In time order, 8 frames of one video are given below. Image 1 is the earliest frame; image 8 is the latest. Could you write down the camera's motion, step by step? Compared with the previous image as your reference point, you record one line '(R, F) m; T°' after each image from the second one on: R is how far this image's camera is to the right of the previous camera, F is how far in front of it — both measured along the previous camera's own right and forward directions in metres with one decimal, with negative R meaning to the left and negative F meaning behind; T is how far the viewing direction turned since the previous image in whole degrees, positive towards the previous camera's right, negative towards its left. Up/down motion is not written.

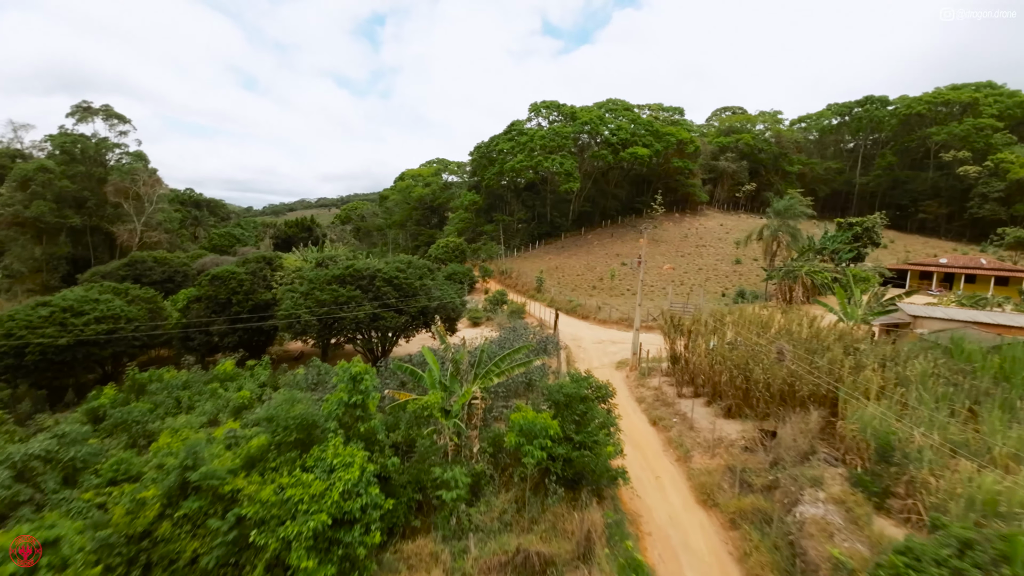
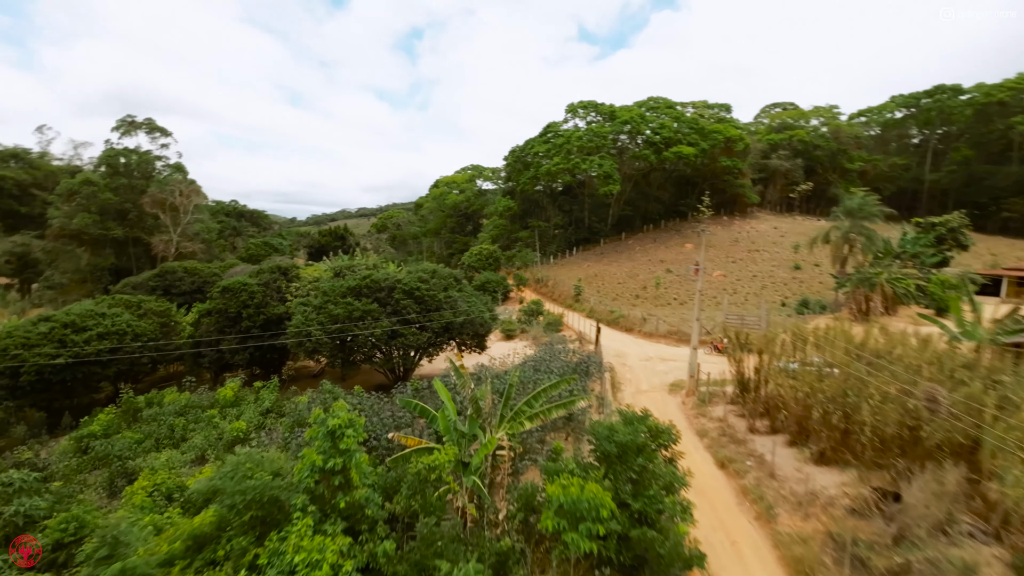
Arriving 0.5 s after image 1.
(0.0, +1.7) m; -4°
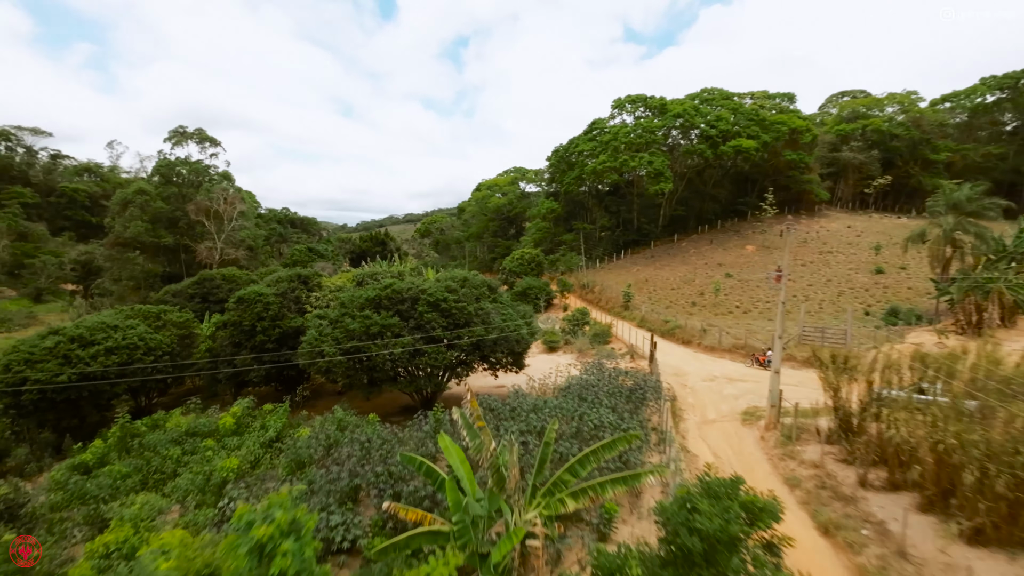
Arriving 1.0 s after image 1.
(+0.1, +1.7) m; -5°
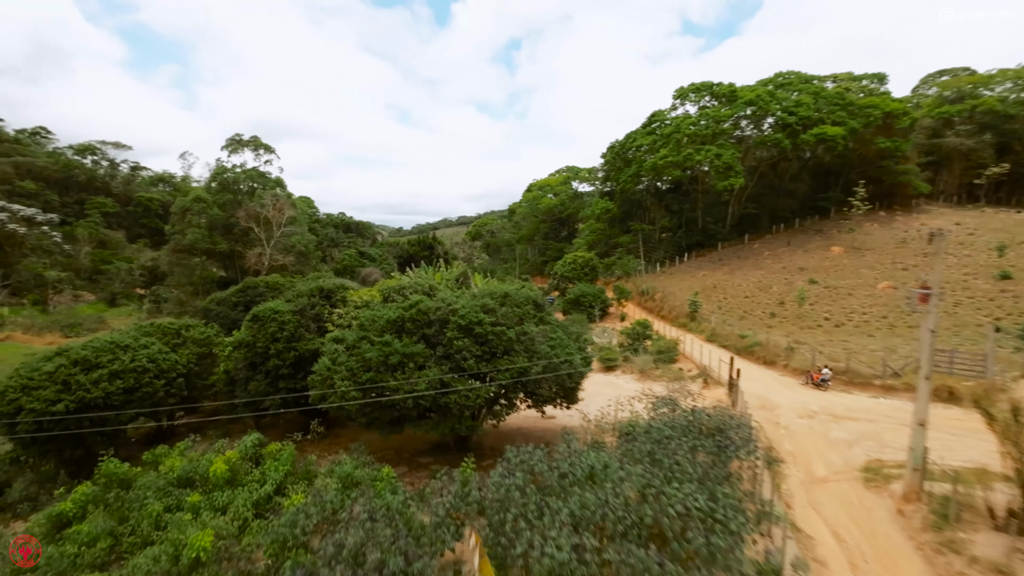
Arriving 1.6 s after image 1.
(0.0, +2.0) m; -6°
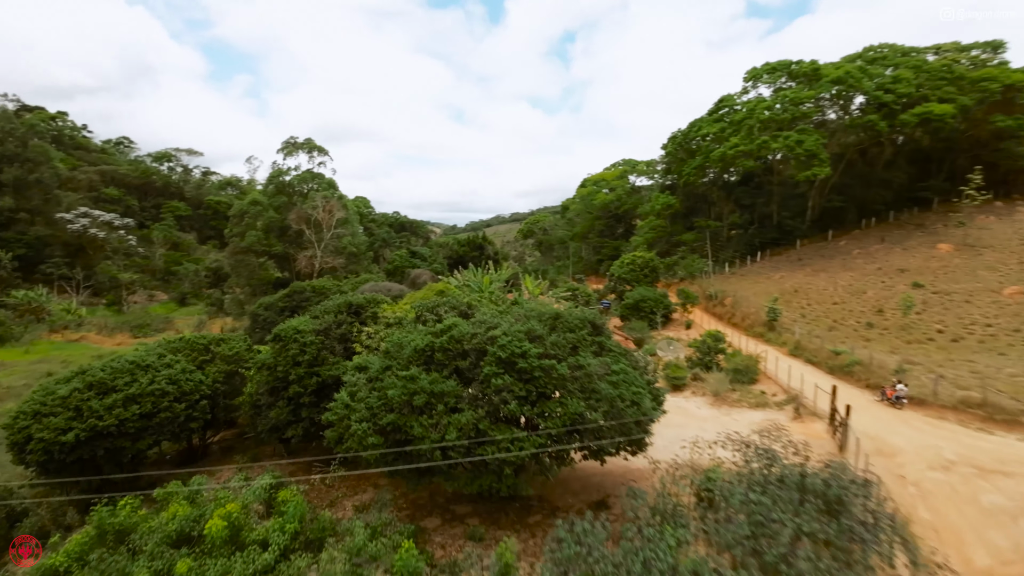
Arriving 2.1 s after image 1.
(0.0, +1.7) m; -6°
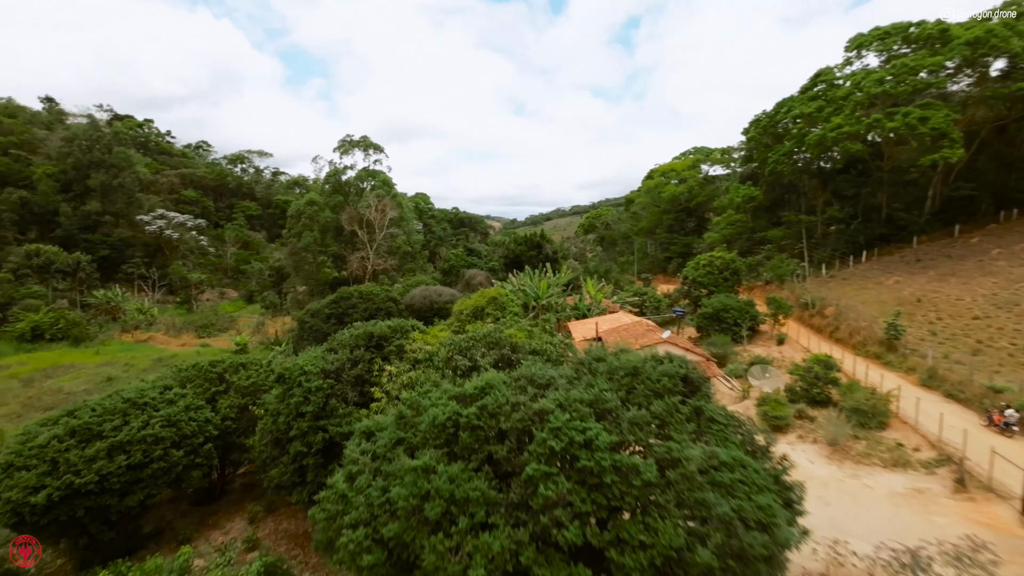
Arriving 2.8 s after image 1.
(0.0, +2.3) m; -7°
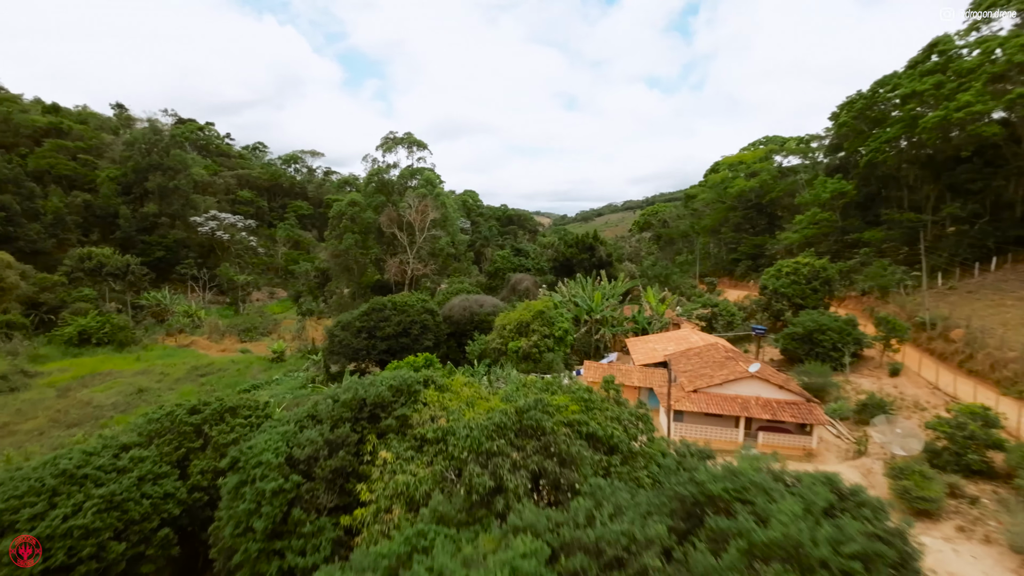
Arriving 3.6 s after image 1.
(0.0, +2.6) m; -6°
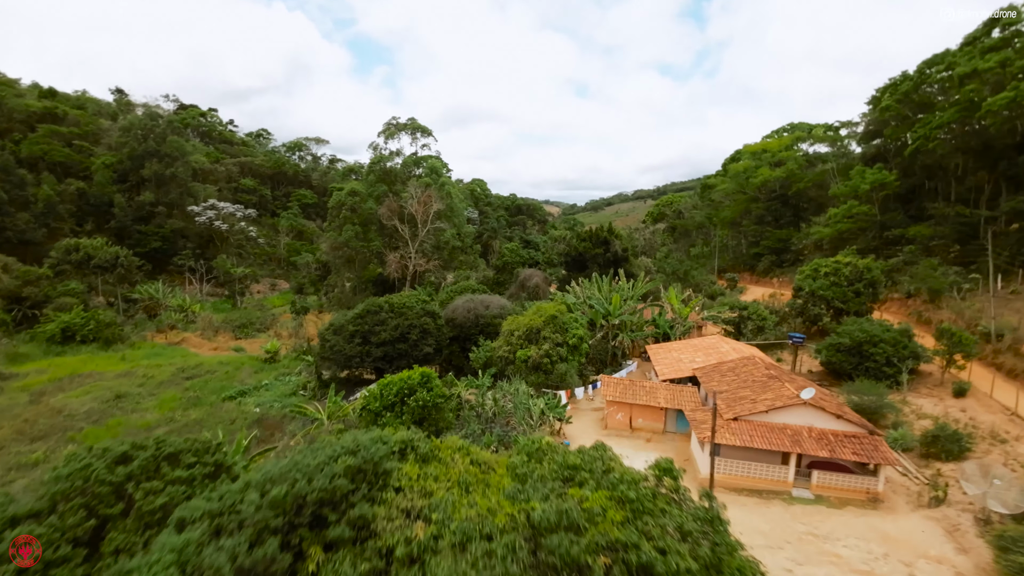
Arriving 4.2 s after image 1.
(0.0, +2.0) m; -1°
